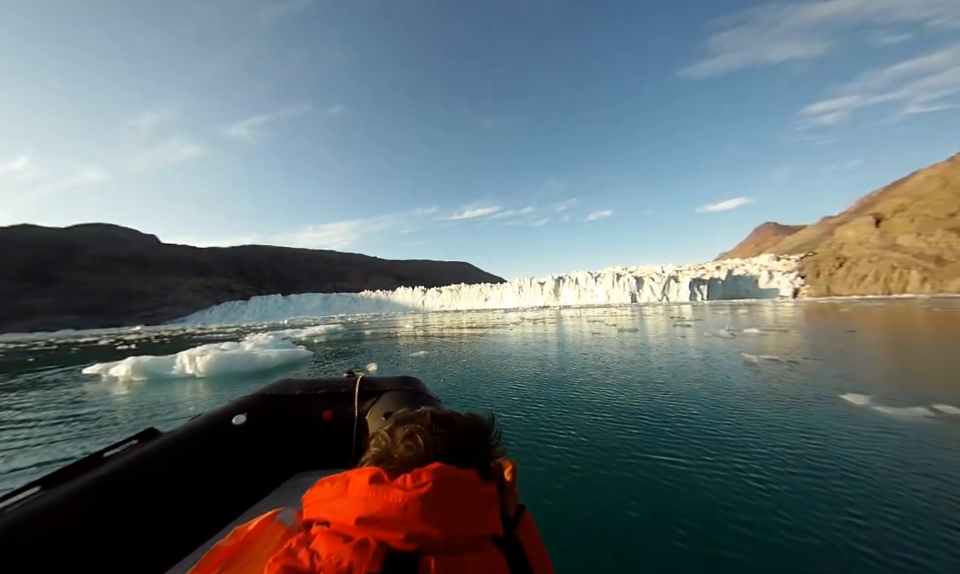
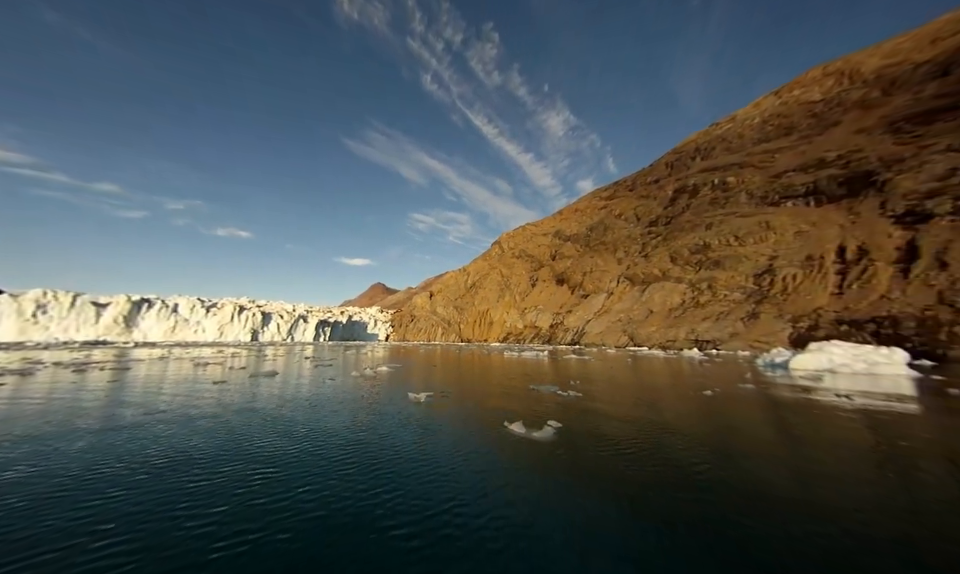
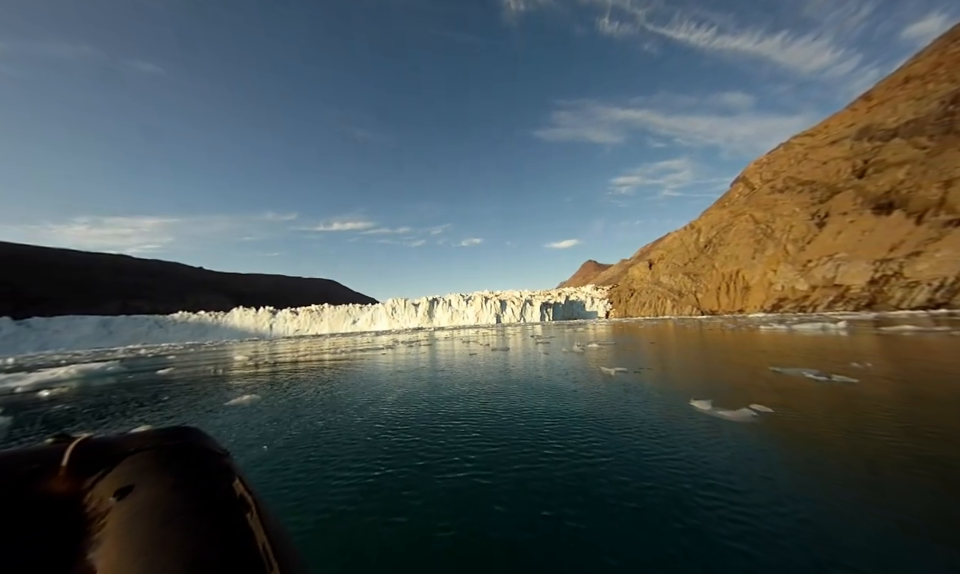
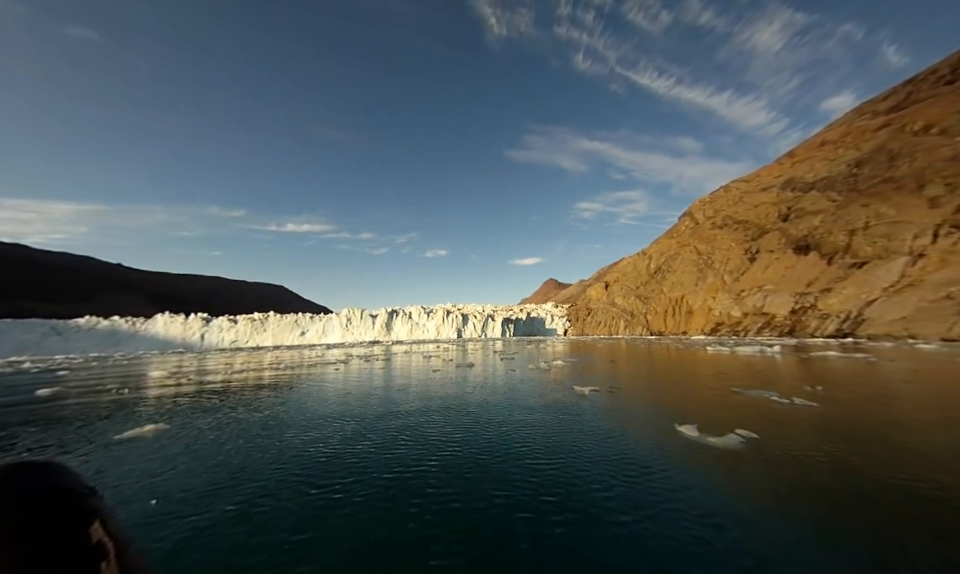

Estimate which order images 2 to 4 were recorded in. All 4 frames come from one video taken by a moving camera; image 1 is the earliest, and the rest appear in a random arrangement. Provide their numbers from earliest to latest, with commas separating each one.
3, 4, 2
